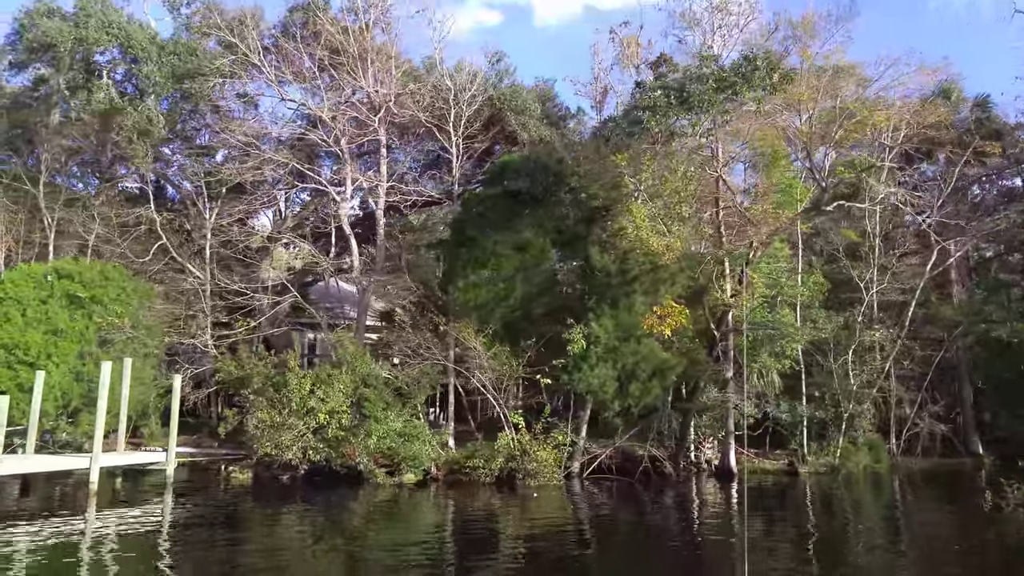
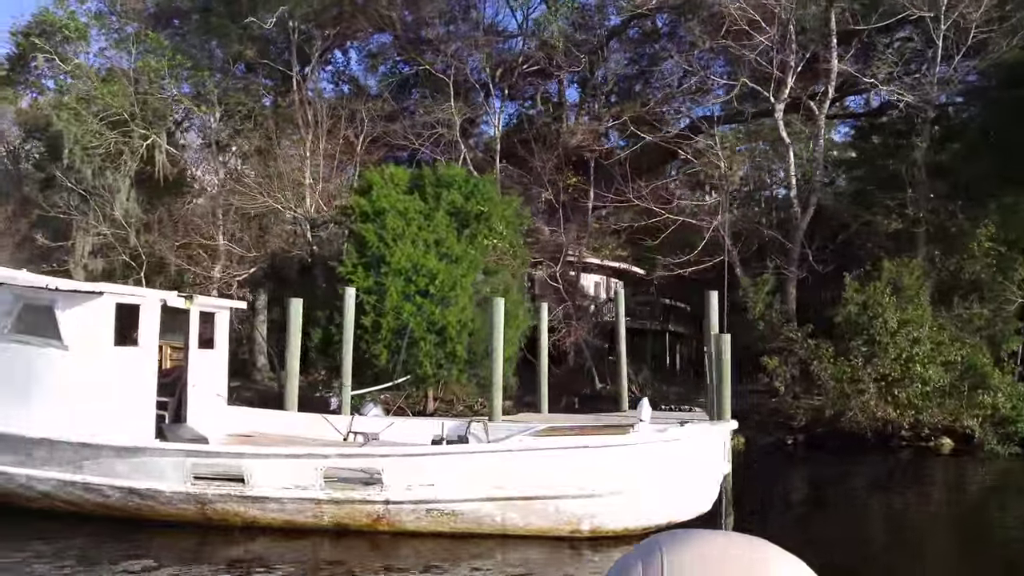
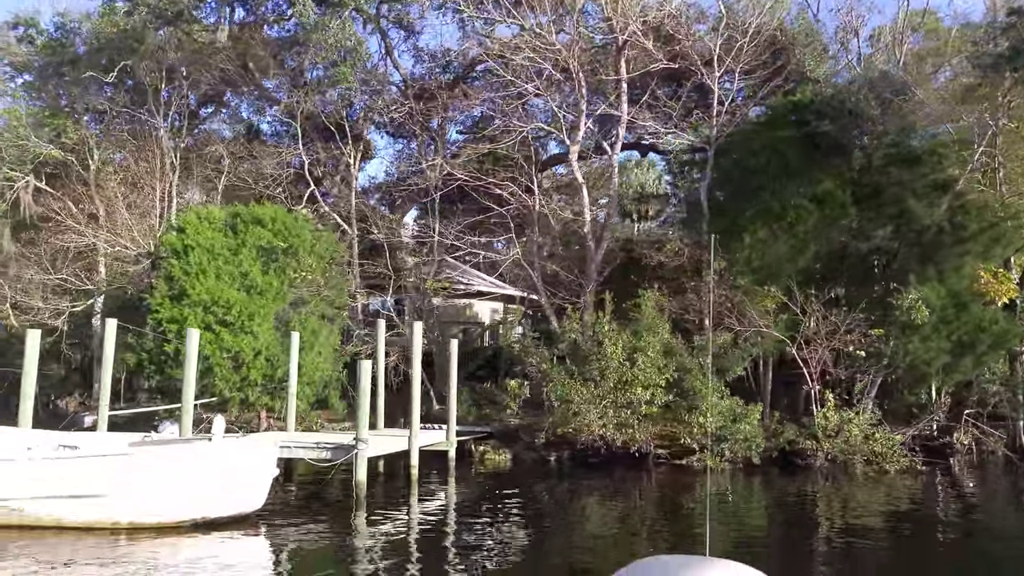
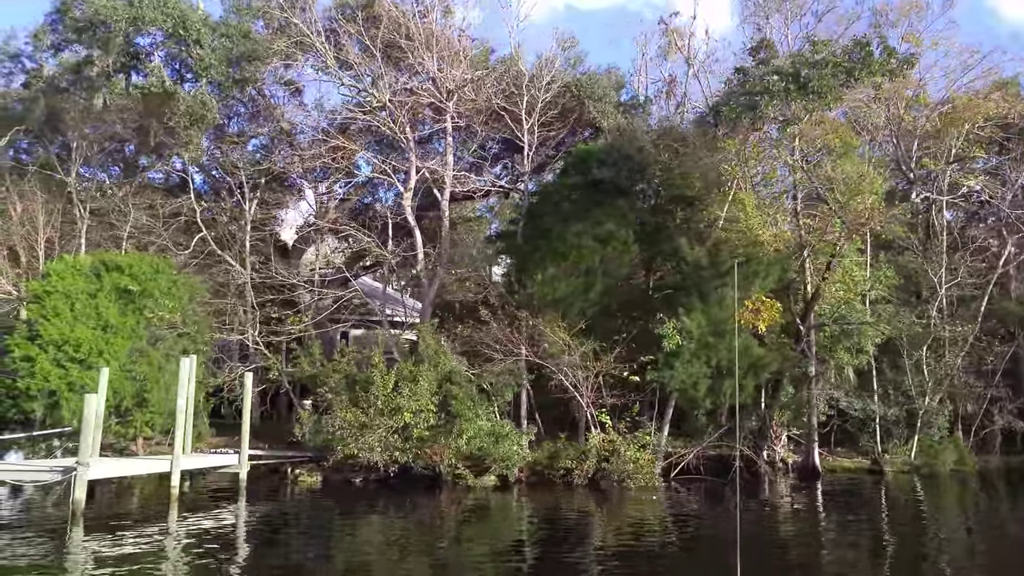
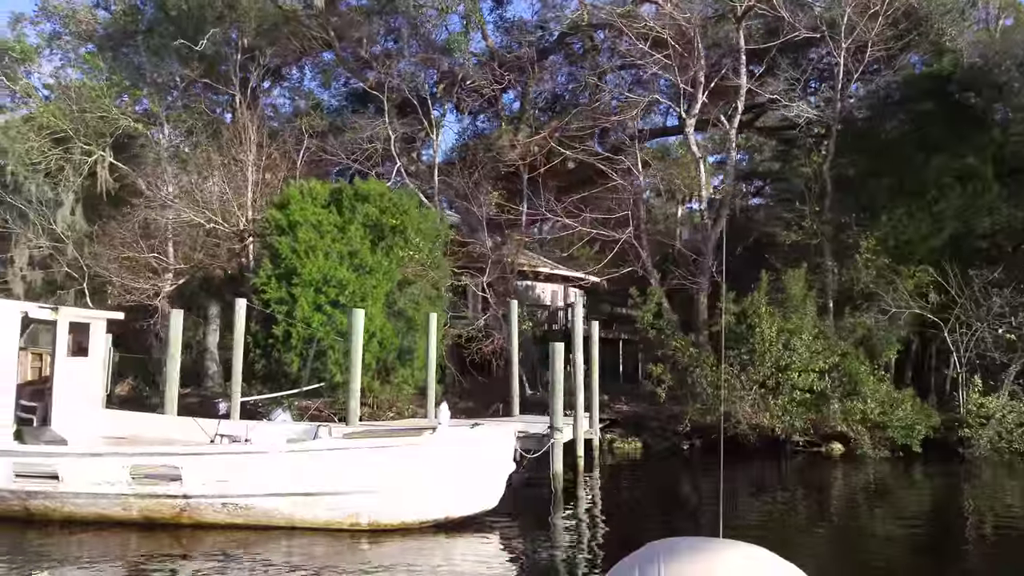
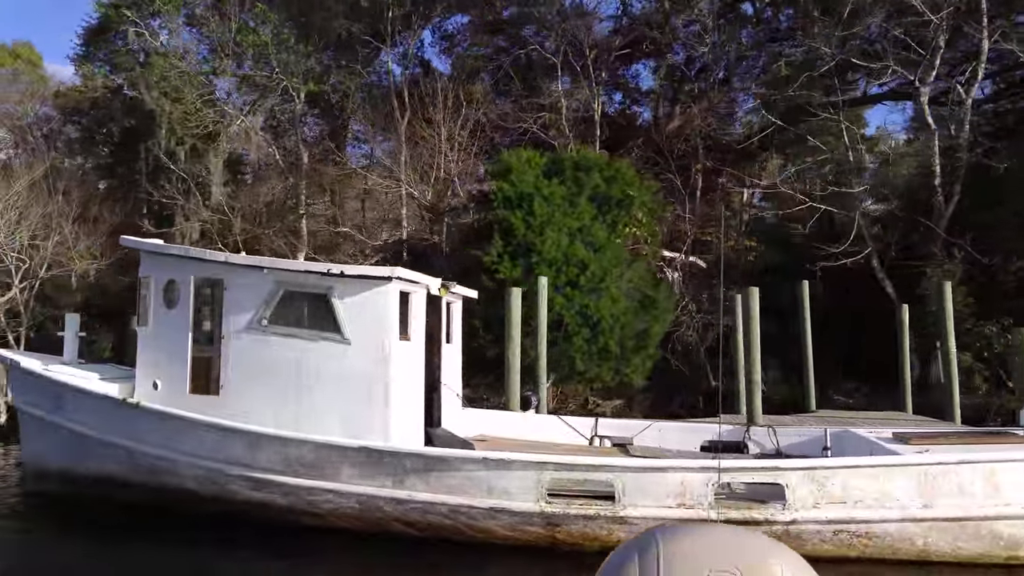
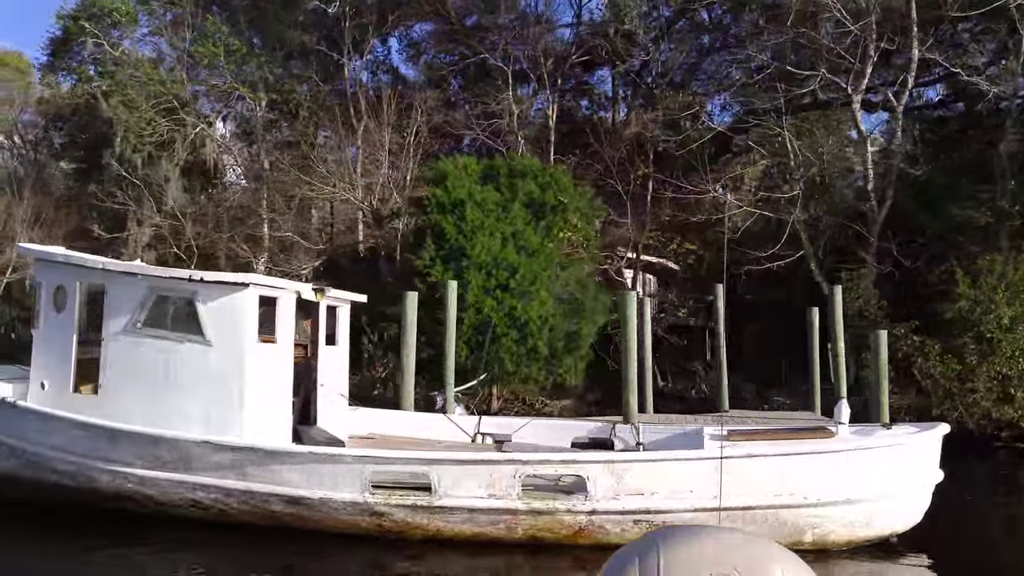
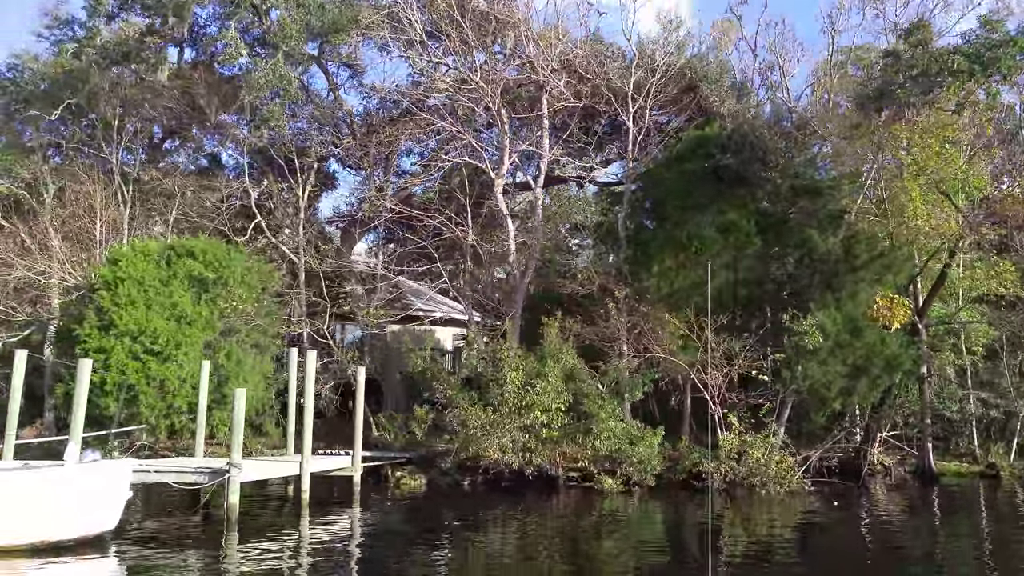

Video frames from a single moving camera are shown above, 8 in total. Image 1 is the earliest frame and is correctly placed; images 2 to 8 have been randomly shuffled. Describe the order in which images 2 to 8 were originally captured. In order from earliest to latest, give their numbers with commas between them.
4, 8, 3, 5, 2, 7, 6
